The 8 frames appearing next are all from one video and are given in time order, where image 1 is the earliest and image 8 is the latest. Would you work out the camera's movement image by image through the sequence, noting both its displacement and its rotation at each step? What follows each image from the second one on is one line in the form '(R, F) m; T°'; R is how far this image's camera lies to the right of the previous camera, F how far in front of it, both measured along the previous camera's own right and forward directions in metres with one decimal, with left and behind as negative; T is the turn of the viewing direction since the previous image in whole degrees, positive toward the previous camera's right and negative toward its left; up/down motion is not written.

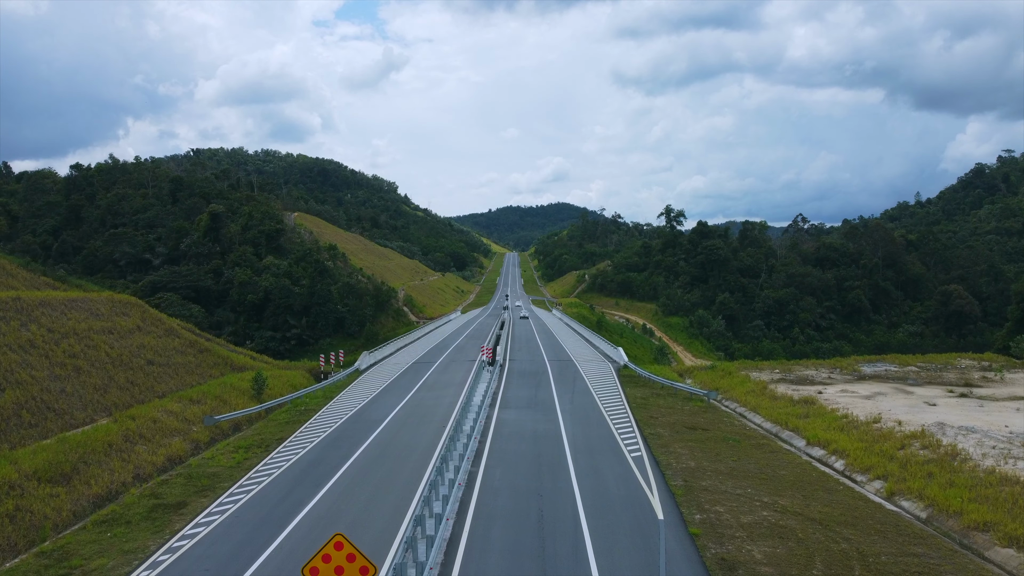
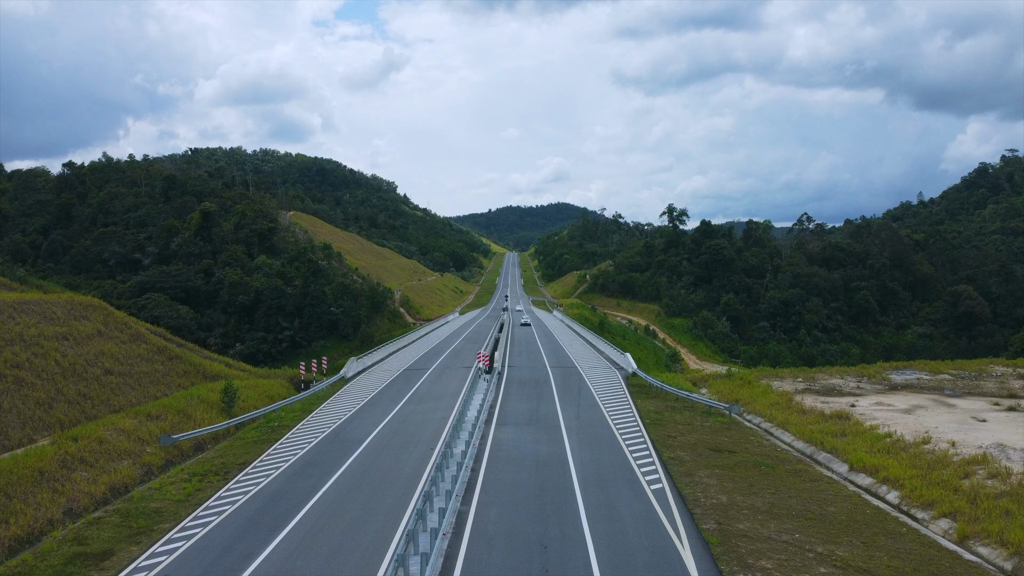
(0.0, +1.8) m; 0°
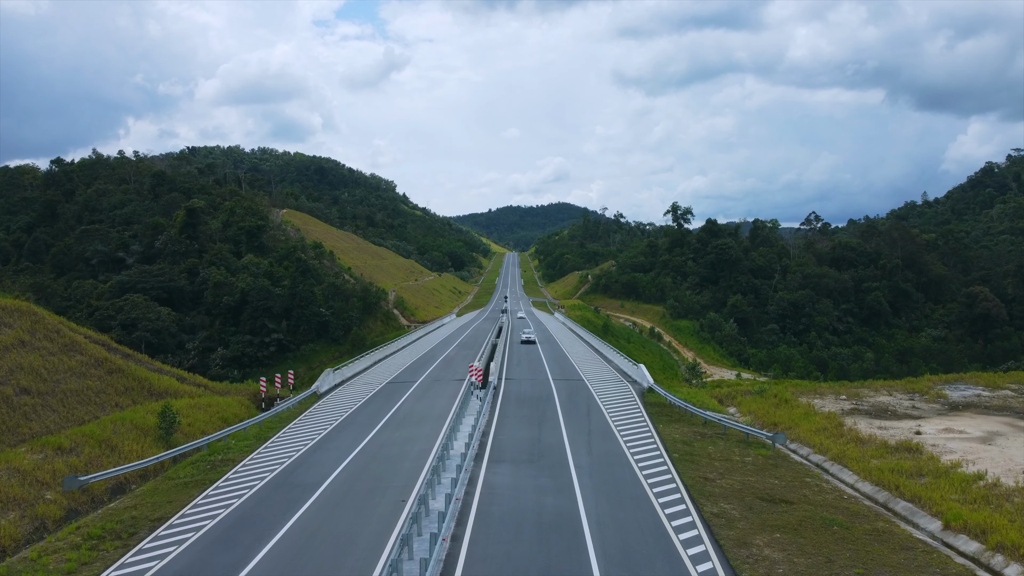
(+0.1, +2.6) m; 0°
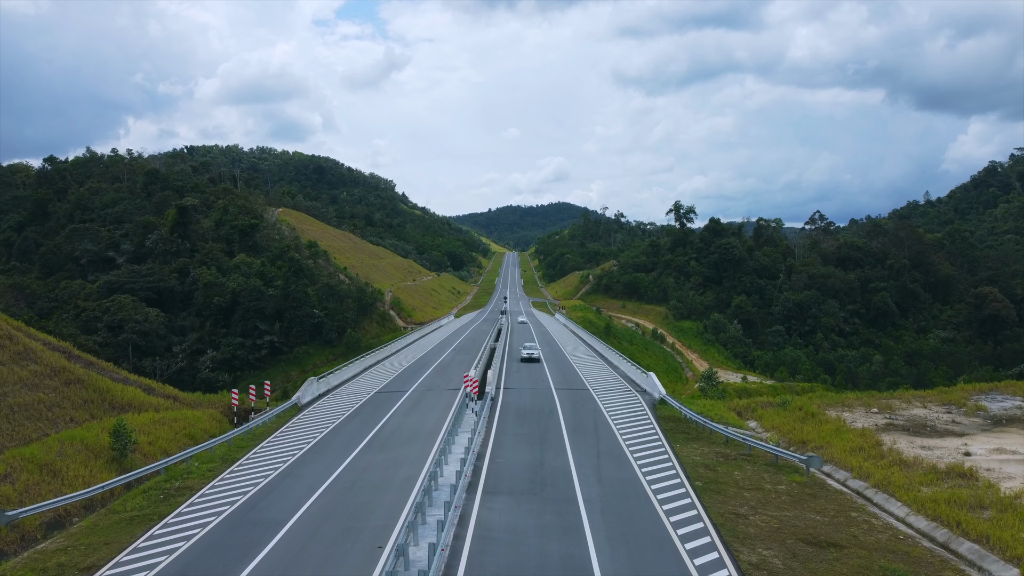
(0.0, +1.5) m; 0°
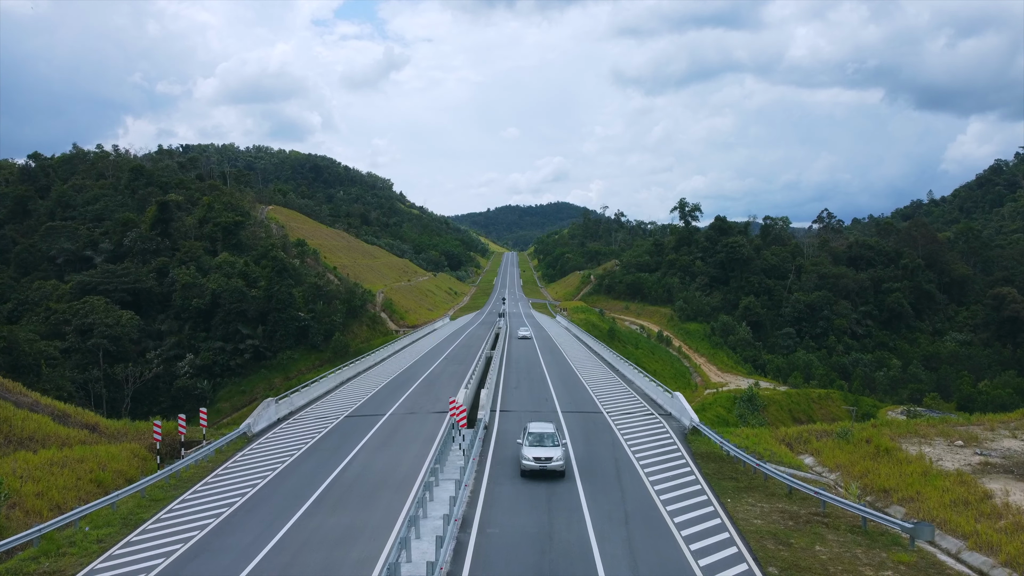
(0.0, +3.0) m; 0°
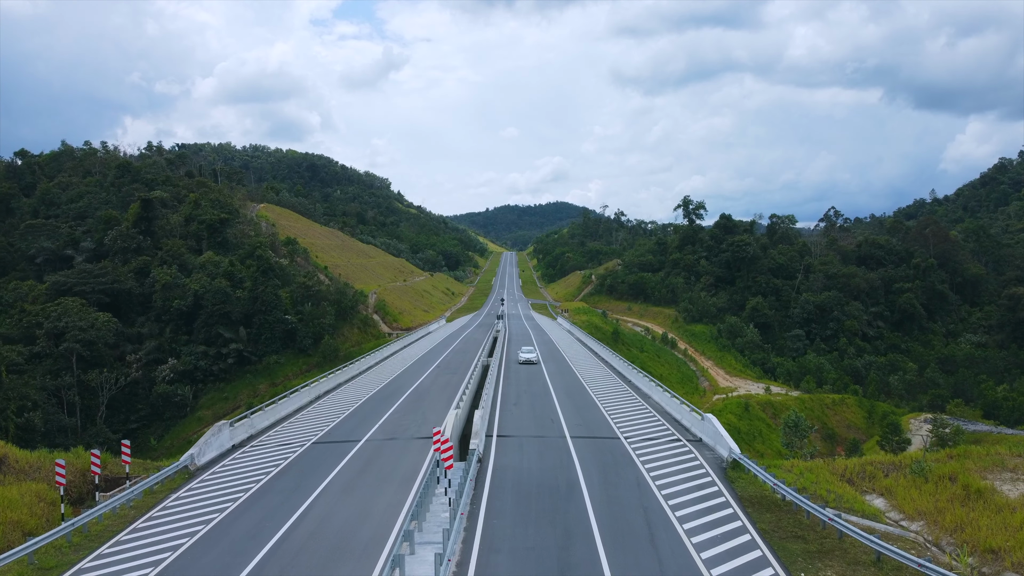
(0.0, +2.4) m; 0°
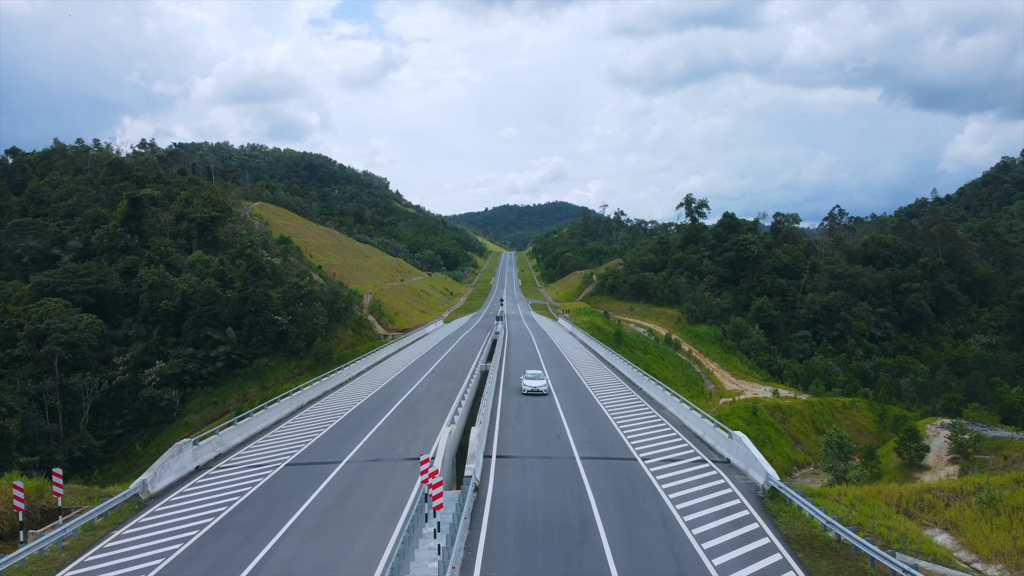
(0.0, +1.5) m; 0°
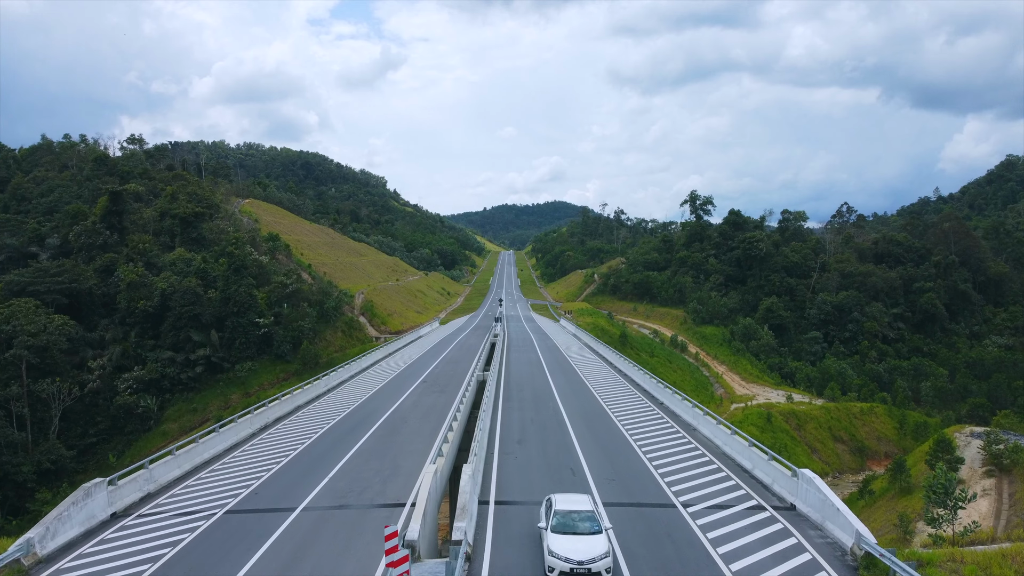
(-0.1, +2.4) m; 0°
